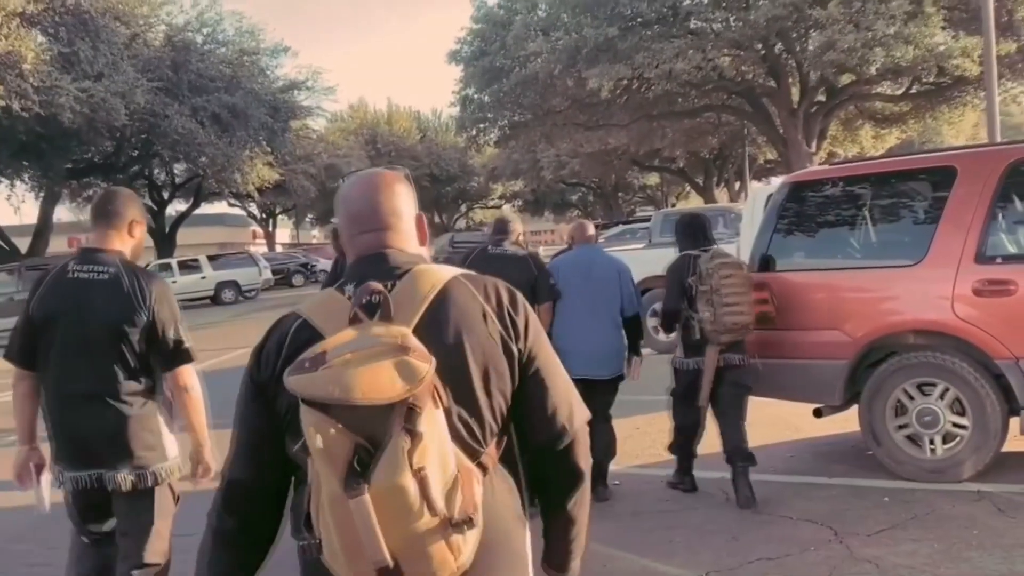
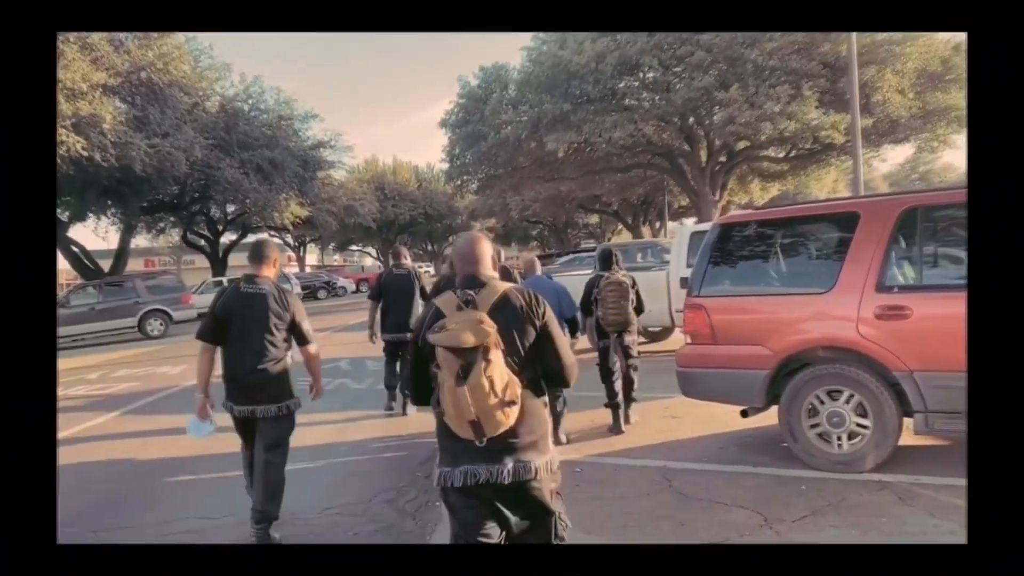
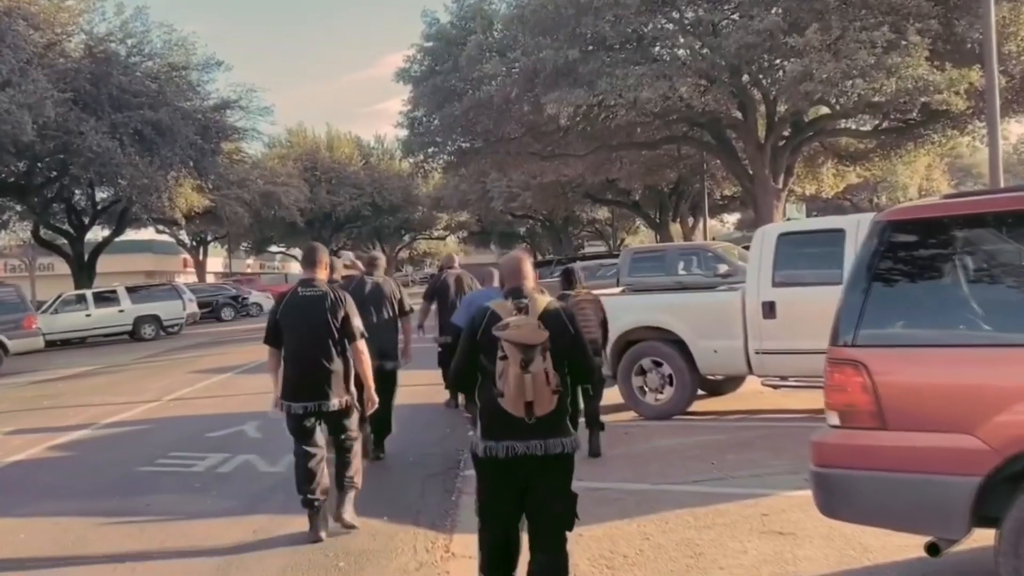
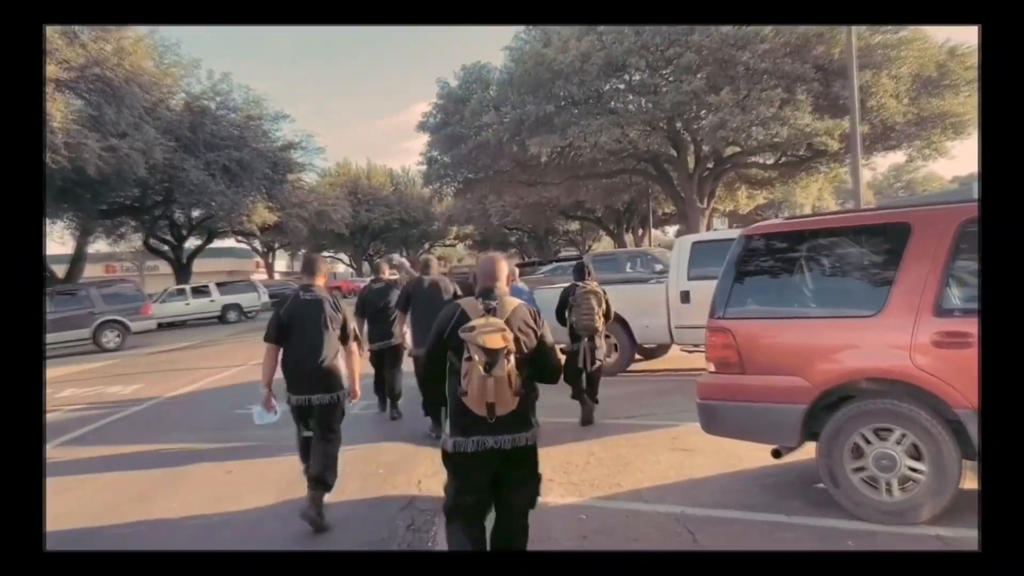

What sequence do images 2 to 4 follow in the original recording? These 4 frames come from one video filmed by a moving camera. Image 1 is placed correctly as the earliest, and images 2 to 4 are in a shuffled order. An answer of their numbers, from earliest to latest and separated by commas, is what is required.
2, 4, 3
